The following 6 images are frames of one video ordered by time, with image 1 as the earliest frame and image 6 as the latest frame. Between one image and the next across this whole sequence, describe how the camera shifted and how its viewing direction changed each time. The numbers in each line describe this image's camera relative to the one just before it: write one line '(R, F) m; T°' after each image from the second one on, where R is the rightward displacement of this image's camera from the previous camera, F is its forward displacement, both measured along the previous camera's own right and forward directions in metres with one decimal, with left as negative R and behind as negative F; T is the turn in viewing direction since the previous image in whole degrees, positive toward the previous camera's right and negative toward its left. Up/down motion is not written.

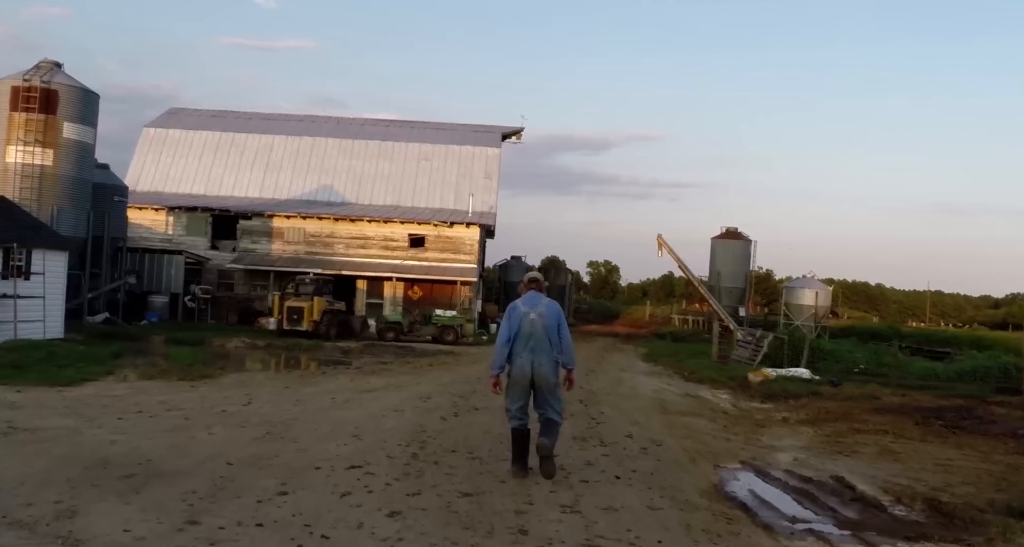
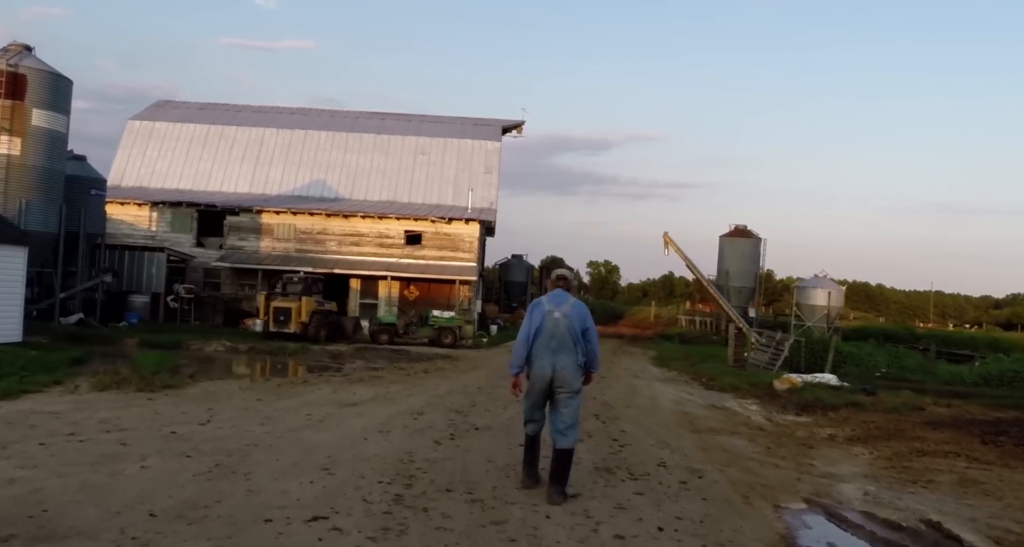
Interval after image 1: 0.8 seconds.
(-0.1, +1.5) m; 0°
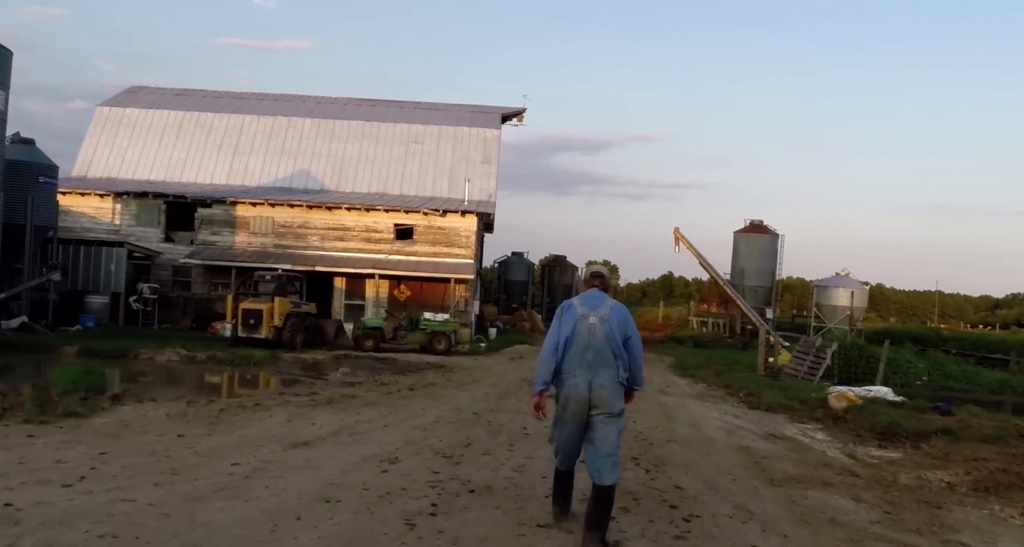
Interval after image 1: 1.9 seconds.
(-0.1, +2.6) m; 0°
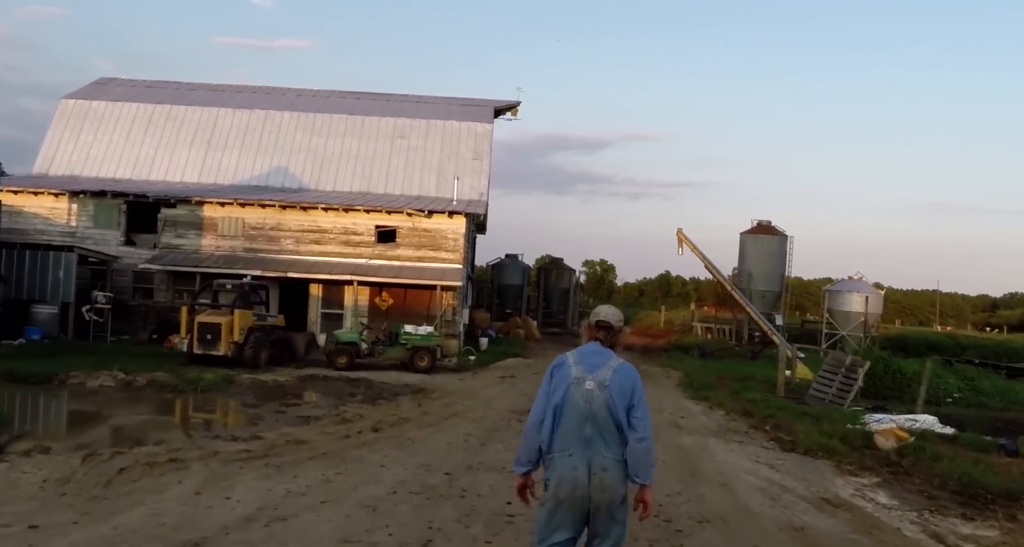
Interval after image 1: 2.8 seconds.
(+0.1, +2.1) m; 0°
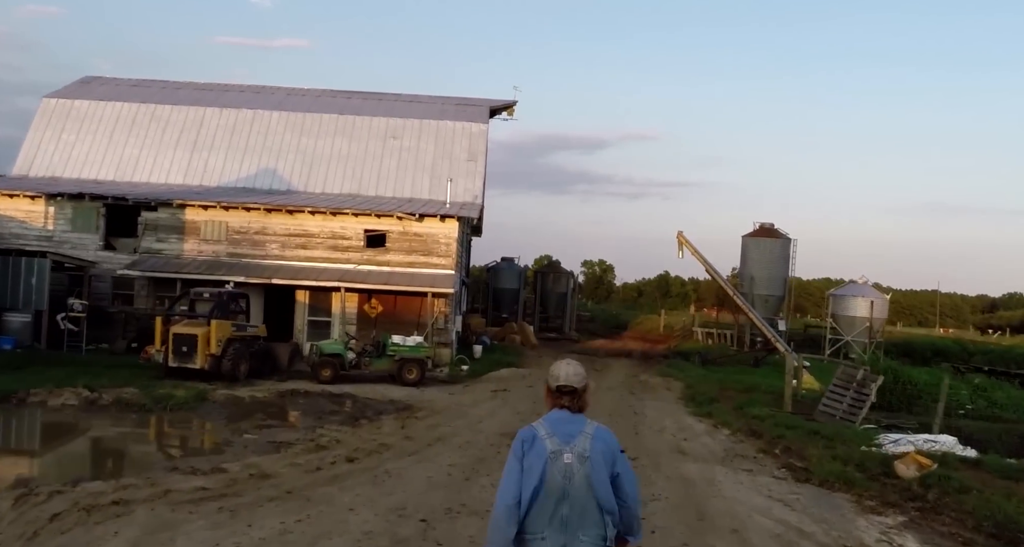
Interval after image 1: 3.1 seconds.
(+0.1, +0.9) m; 0°
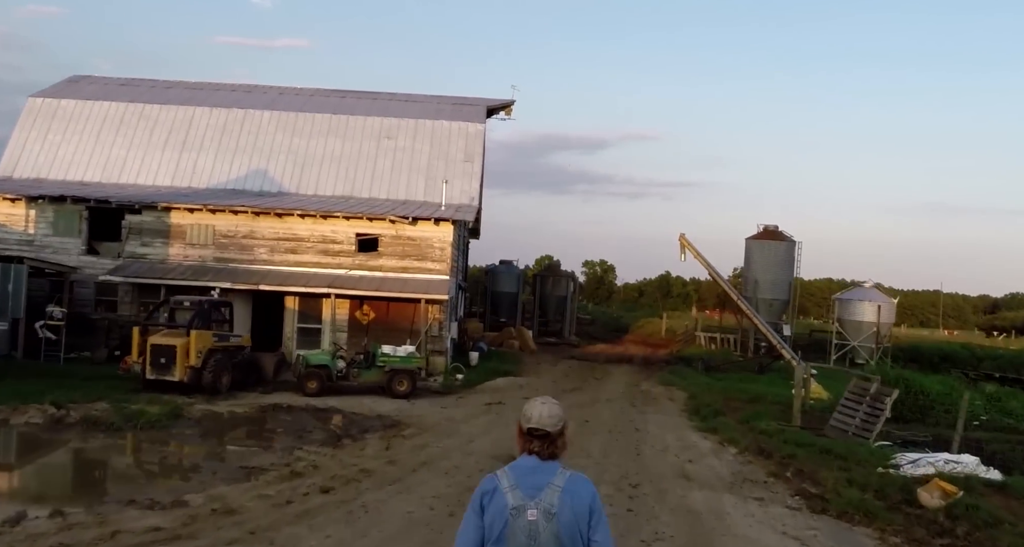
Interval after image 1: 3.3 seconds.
(+0.1, +0.8) m; 0°
